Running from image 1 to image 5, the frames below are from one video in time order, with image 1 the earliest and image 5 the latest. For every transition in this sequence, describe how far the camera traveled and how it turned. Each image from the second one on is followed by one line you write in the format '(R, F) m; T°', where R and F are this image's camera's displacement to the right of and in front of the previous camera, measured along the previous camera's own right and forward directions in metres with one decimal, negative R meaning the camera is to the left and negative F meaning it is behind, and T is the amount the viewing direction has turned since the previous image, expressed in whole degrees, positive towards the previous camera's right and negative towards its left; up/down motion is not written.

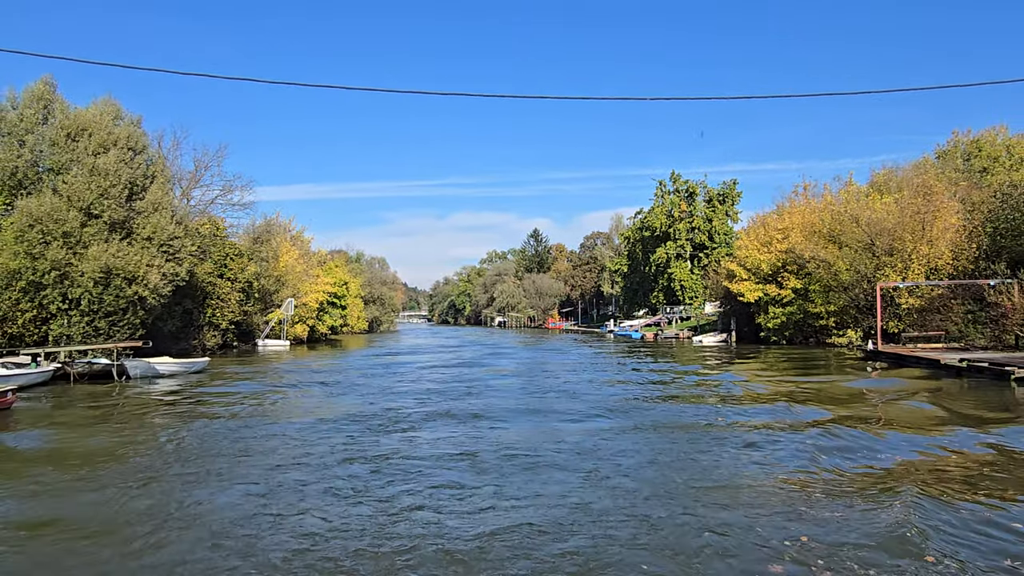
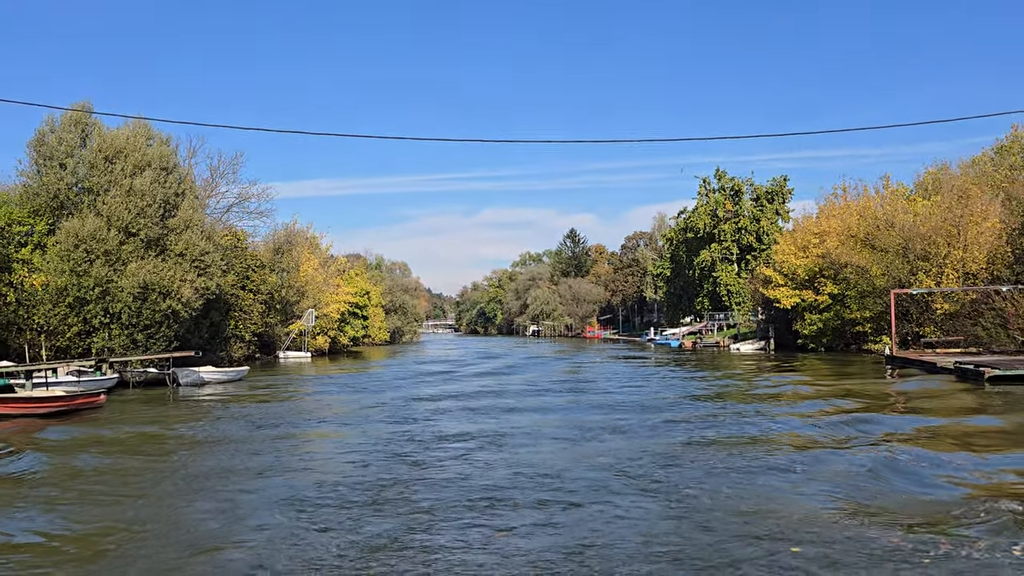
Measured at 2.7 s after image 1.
(+1.7, -0.1) m; -5°
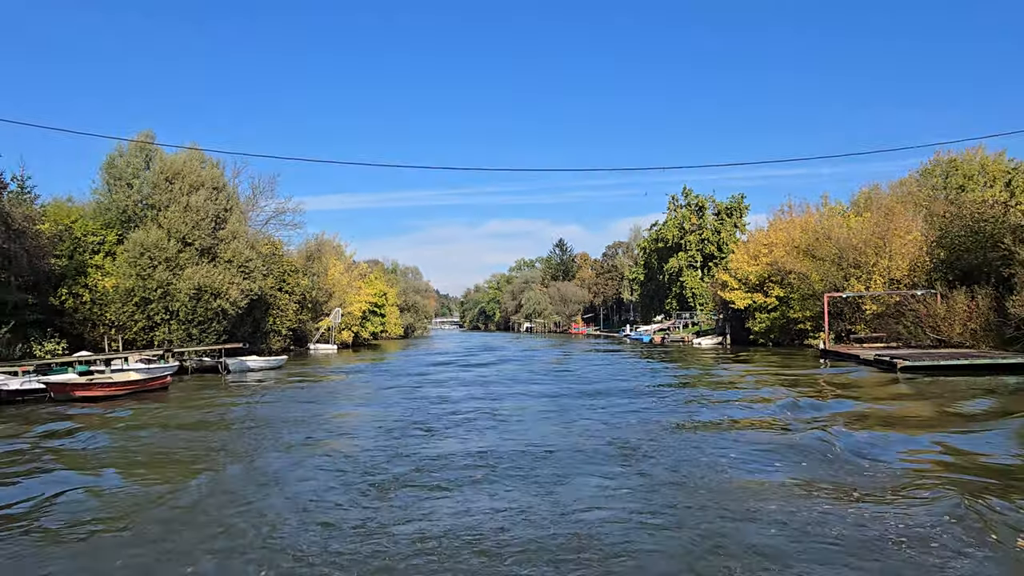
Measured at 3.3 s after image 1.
(-1.2, -5.3) m; +2°
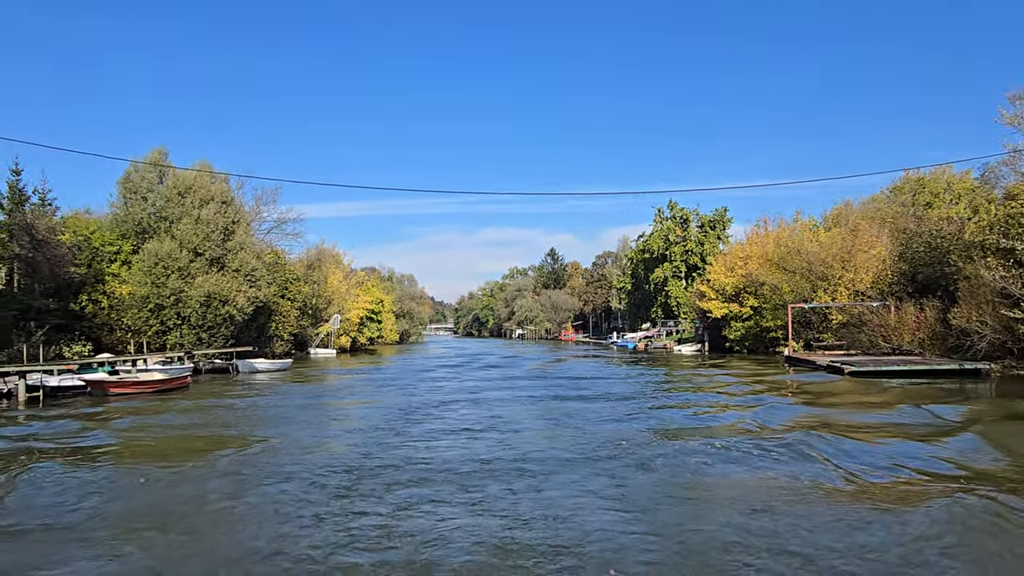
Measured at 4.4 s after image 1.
(+0.3, -2.4) m; 0°
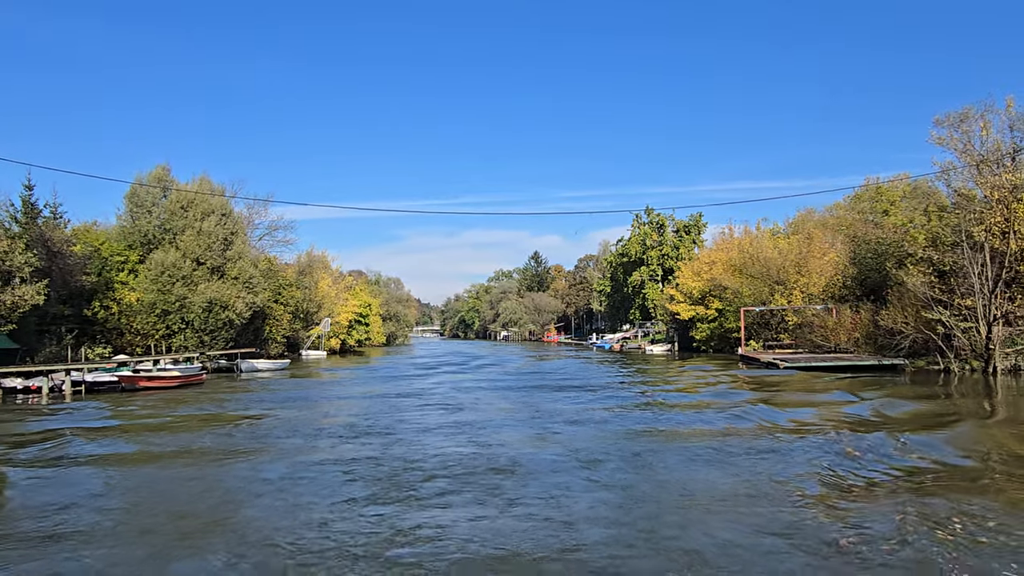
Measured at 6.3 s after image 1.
(+0.5, -3.0) m; +1°
